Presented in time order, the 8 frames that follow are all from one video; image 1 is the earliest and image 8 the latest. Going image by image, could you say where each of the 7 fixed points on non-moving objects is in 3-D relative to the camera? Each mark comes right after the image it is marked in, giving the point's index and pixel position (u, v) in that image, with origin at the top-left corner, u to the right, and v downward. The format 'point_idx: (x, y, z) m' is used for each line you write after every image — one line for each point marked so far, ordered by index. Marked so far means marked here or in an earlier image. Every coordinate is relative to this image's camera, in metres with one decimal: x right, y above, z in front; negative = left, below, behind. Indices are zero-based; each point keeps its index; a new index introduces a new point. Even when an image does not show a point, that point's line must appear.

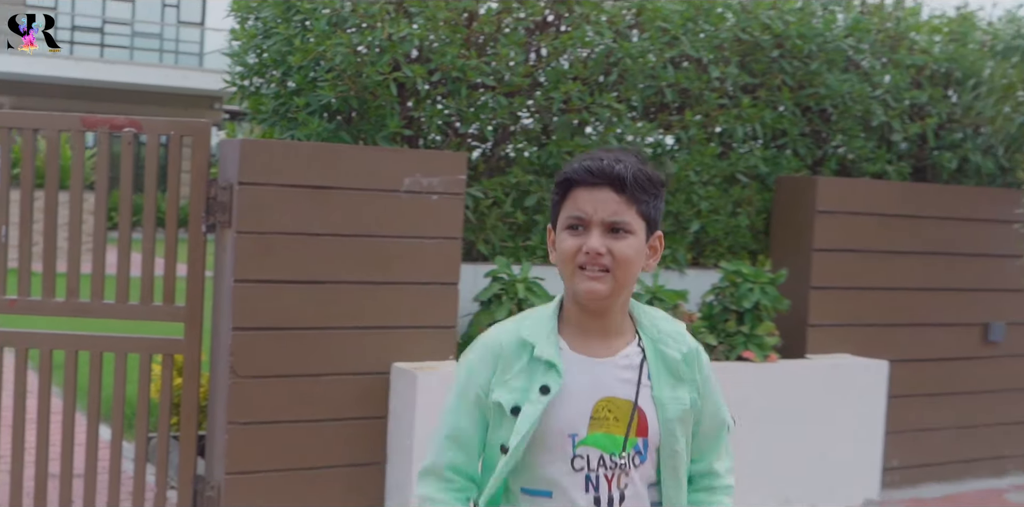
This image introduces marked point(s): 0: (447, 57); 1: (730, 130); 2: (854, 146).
0: (-0.3, +0.8, +4.6) m
1: (+1.1, +0.6, +5.3) m
2: (+1.8, +0.6, +5.5) m
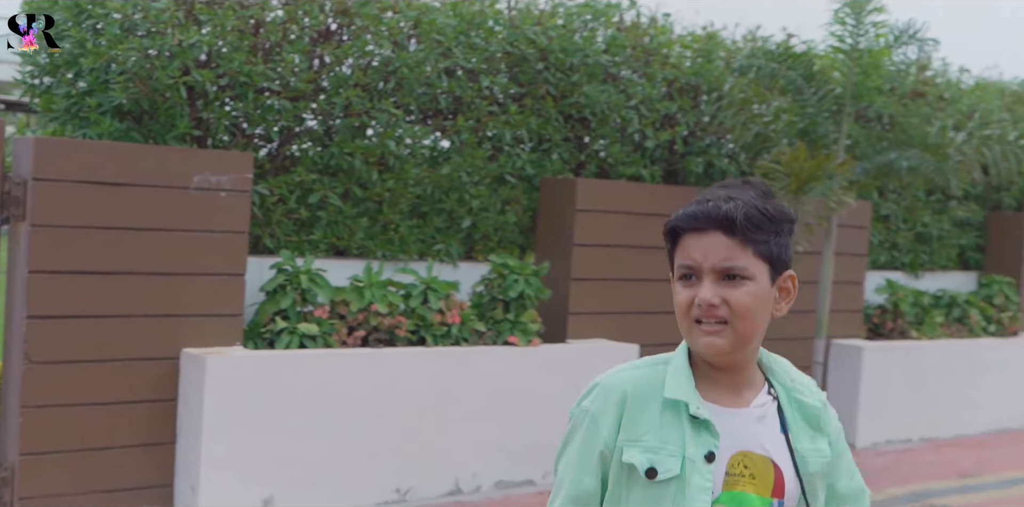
0: (-1.2, +0.9, +4.8) m
1: (-0.1, +0.6, +5.7) m
2: (+0.6, +0.6, +6.1) m
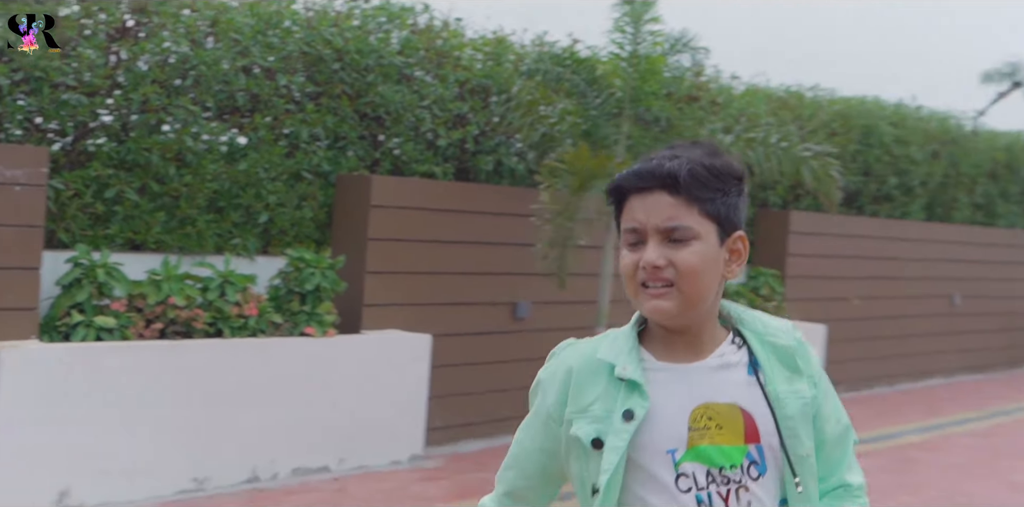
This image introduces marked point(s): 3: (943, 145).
0: (-2.2, +0.9, +4.7) m
1: (-1.2, +0.7, +5.8) m
2: (-0.6, +0.6, +6.3) m
3: (+4.9, +1.2, +11.7) m
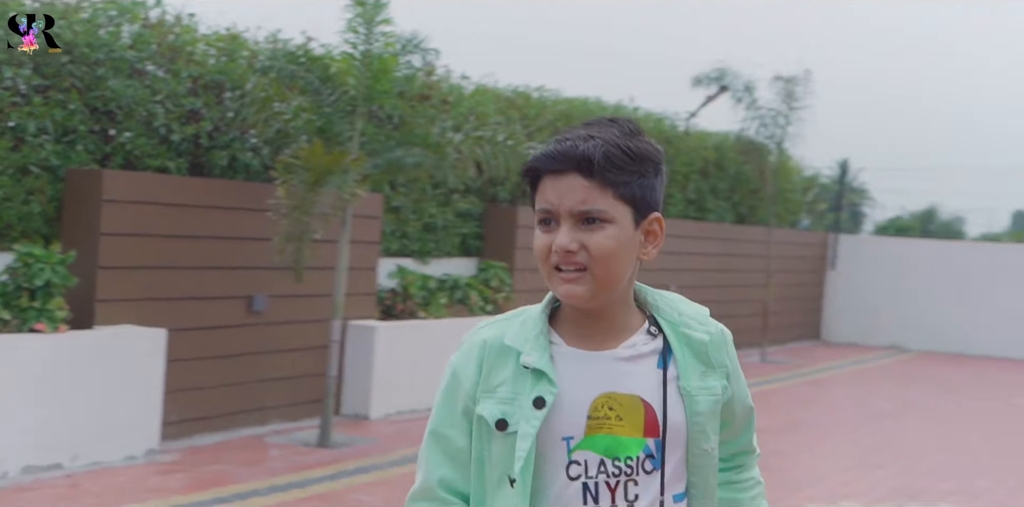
0: (-3.3, +0.9, +4.3) m
1: (-2.6, +0.7, +5.6) m
2: (-2.2, +0.7, +6.2) m
3: (+1.8, +1.3, +12.9) m
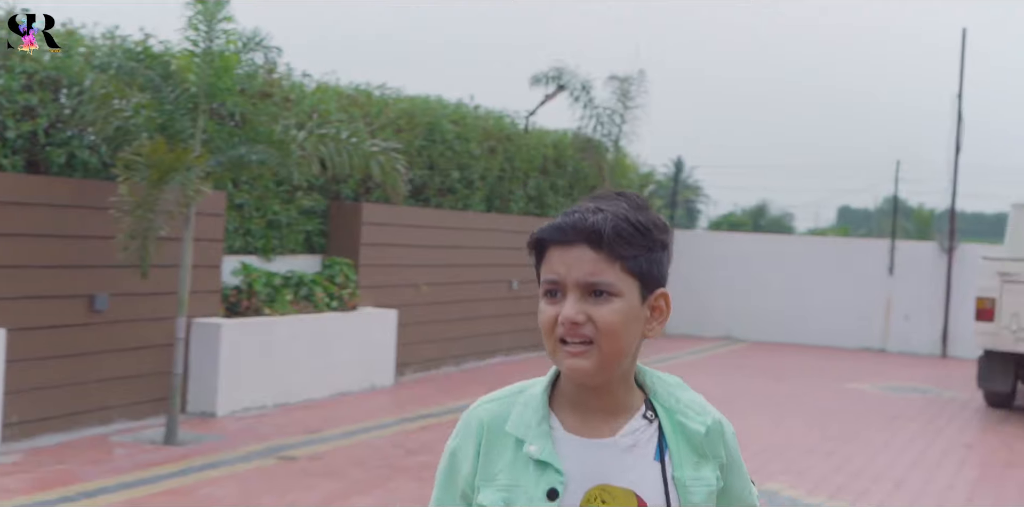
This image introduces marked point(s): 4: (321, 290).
0: (-3.9, +0.9, +4.0) m
1: (-3.4, +0.7, +5.4) m
2: (-3.1, +0.7, +6.1) m
3: (-0.2, +1.4, +13.2) m
4: (-1.8, -0.3, +10.0) m
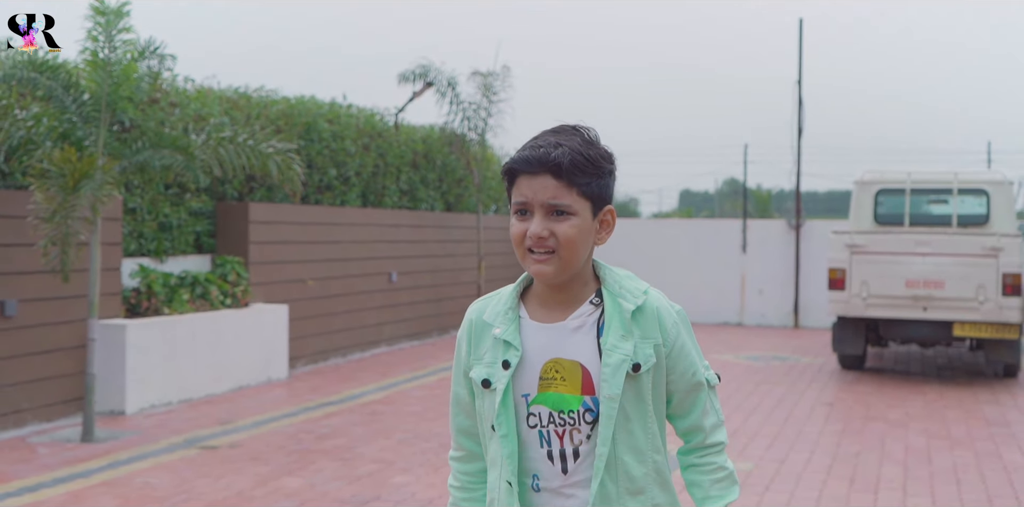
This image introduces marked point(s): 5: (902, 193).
0: (-4.2, +0.8, +4.0) m
1: (-3.9, +0.6, +5.5) m
2: (-3.7, +0.6, +6.2) m
3: (-1.8, +1.5, +13.7) m
4: (-2.9, -0.3, +10.3) m
5: (+4.5, +0.7, +12.3) m
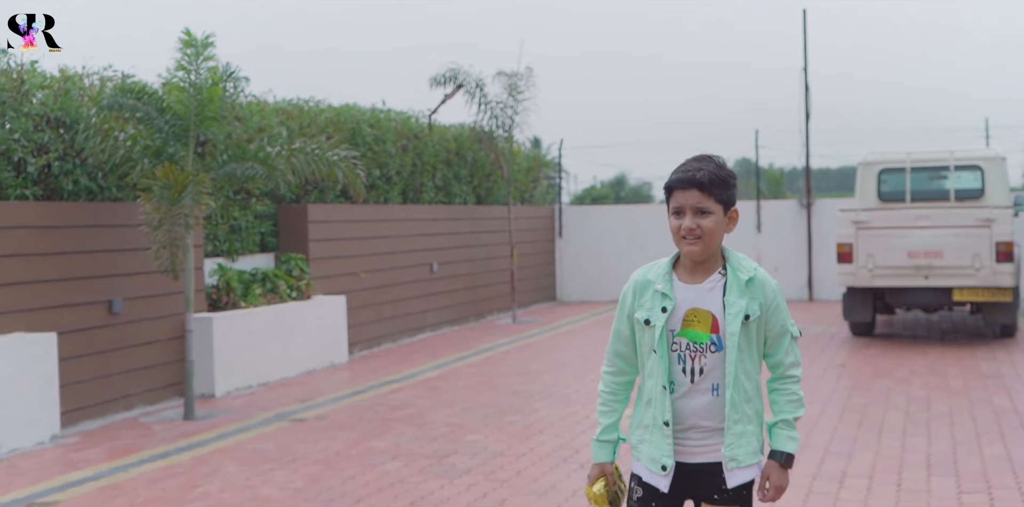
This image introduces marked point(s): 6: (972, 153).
0: (-3.9, +0.7, +5.2) m
1: (-3.6, +0.5, +6.7) m
2: (-3.4, +0.5, +7.4) m
3: (-1.5, +1.6, +14.8) m
4: (-2.5, -0.3, +11.4) m
5: (+4.9, +1.0, +13.3) m
6: (+5.6, +1.2, +12.9) m
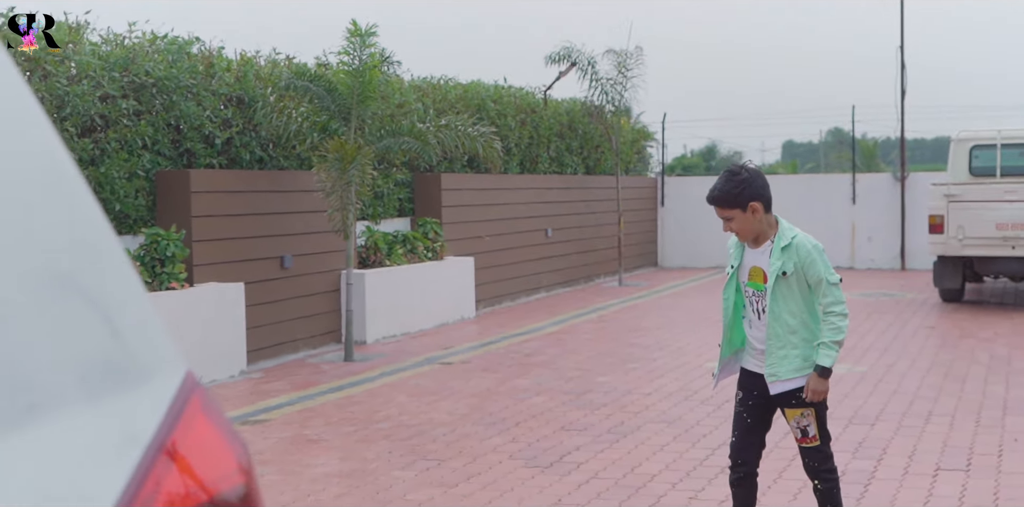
0: (-3.0, +0.9, +6.6) m
1: (-2.6, +0.8, +8.1) m
2: (-2.3, +0.9, +8.8) m
3: (+0.2, +2.1, +16.0) m
4: (-1.1, +0.1, +12.8) m
5: (+6.4, +1.4, +14.1) m
6: (+7.1, +1.6, +13.6) m
